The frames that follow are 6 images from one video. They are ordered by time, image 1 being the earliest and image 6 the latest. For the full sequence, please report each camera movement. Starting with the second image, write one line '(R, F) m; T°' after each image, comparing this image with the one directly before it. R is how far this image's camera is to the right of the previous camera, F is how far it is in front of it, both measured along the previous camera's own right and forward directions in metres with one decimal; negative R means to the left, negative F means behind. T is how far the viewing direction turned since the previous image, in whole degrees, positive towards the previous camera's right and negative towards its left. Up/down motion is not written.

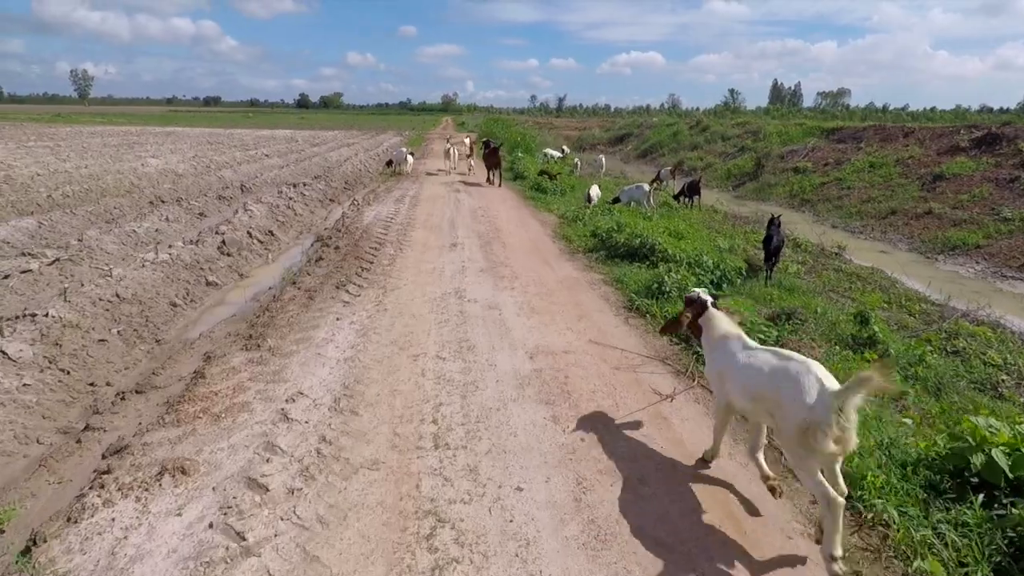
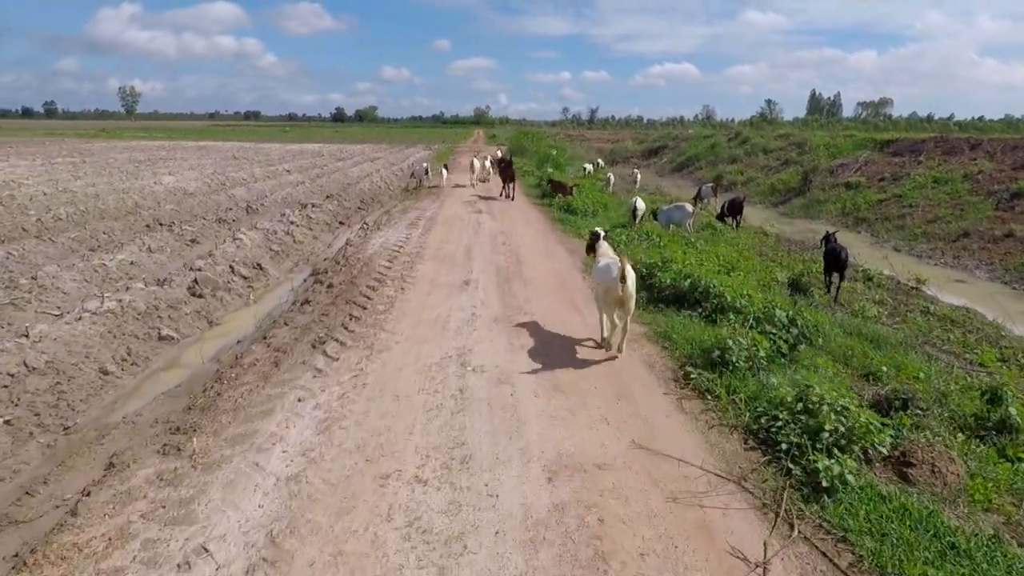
(+0.1, +1.9) m; -3°
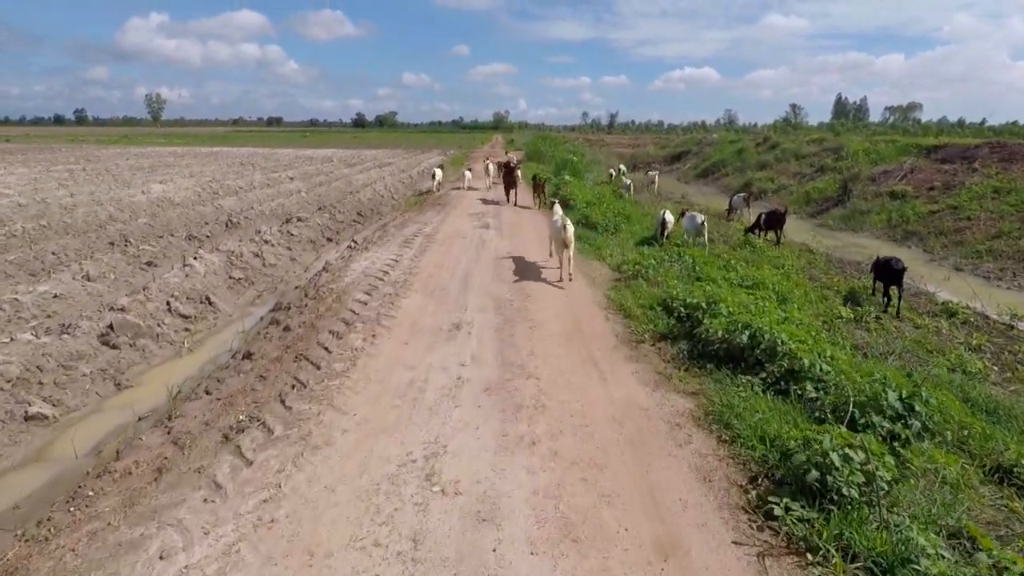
(+0.2, +2.2) m; -2°
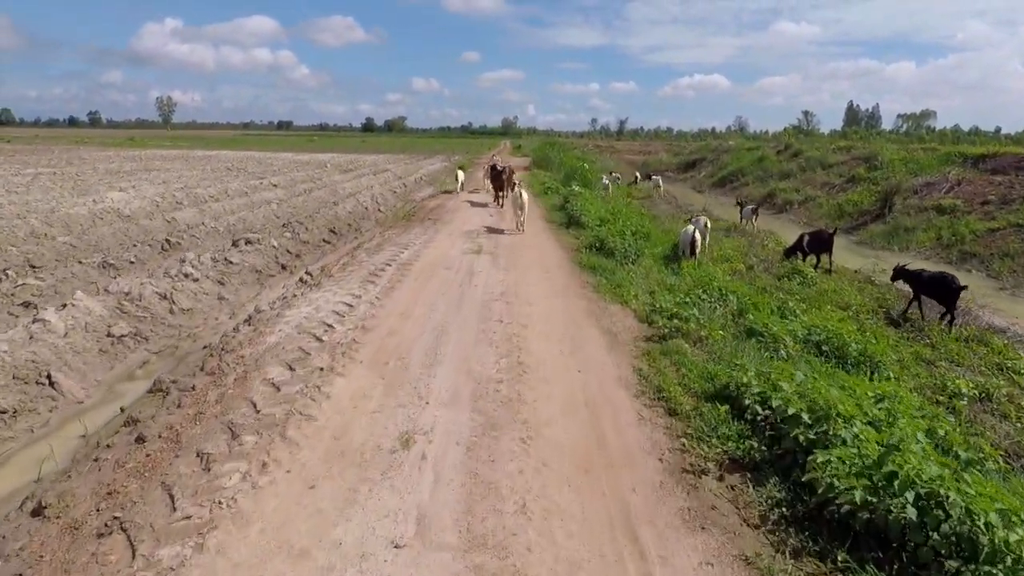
(+0.2, +3.1) m; -1°
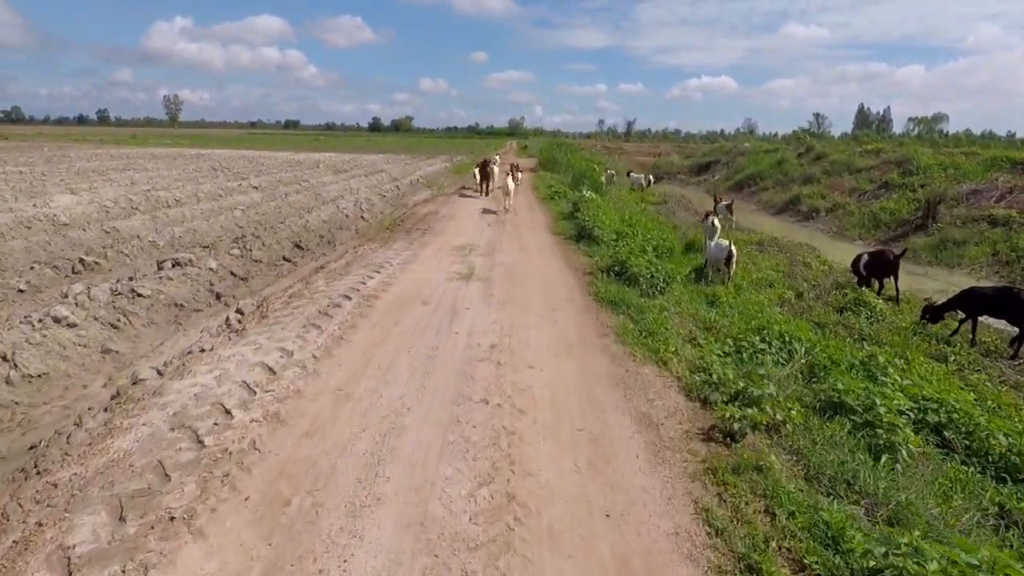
(+0.1, +2.8) m; 0°
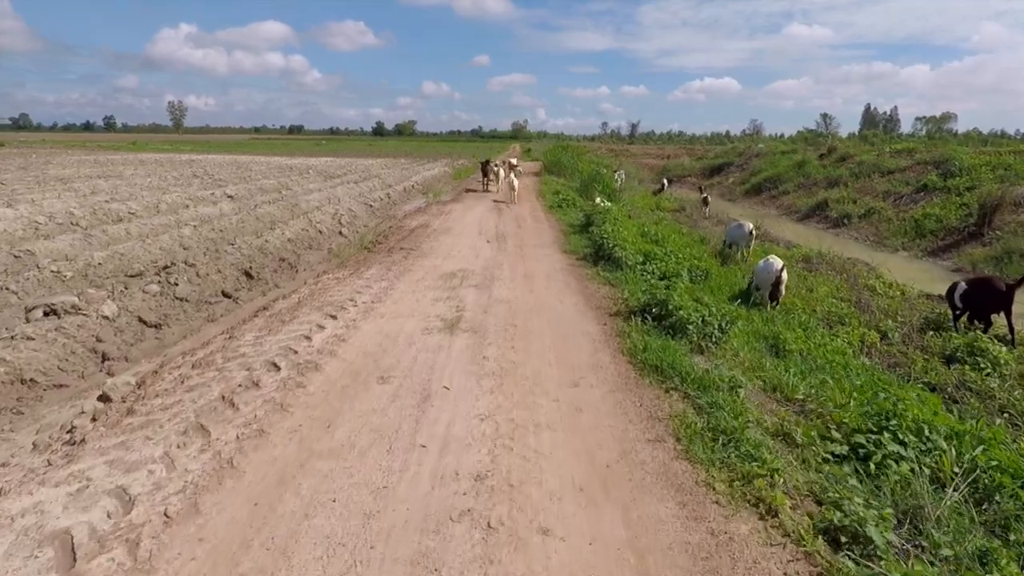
(0.0, +2.9) m; 0°
